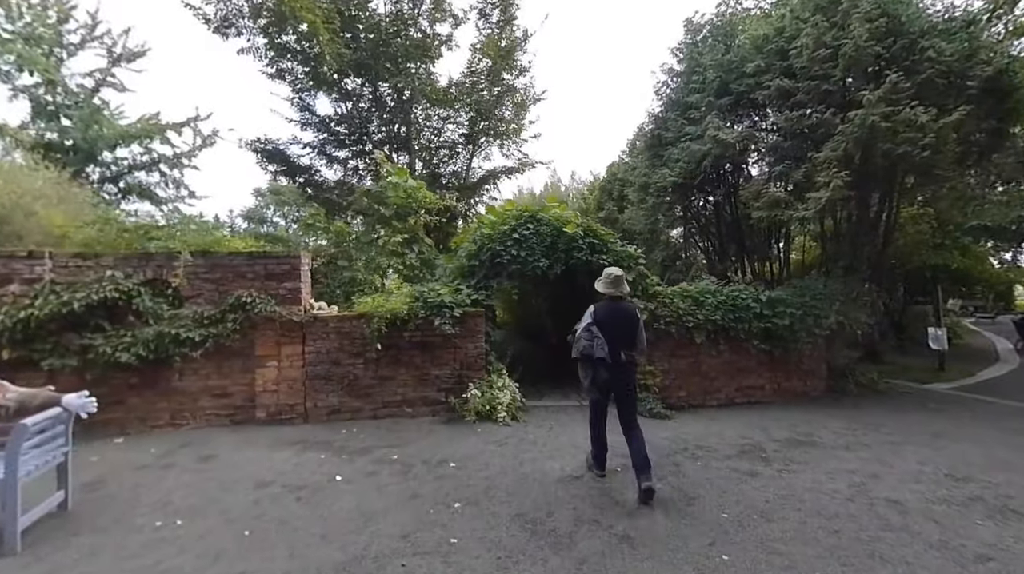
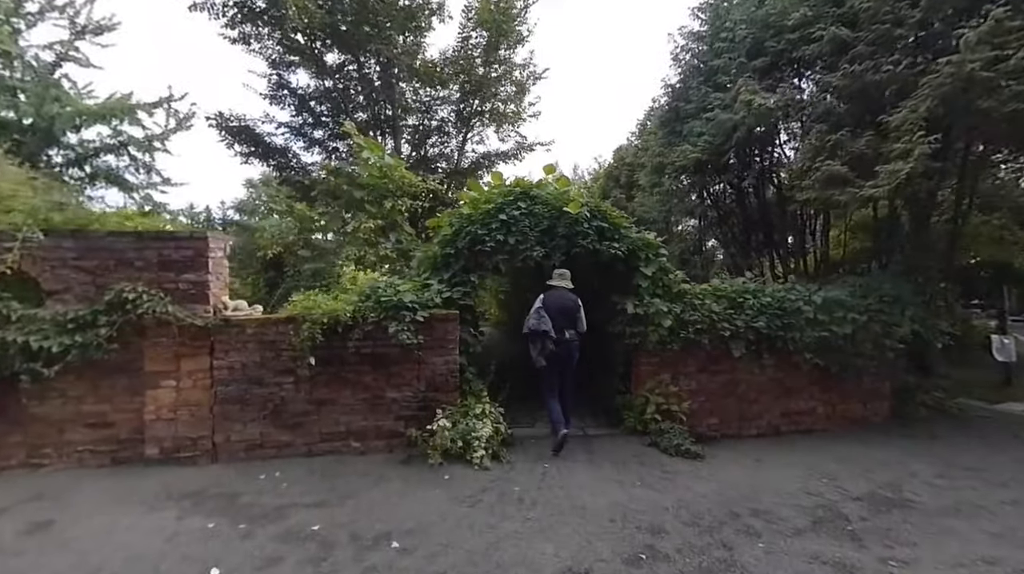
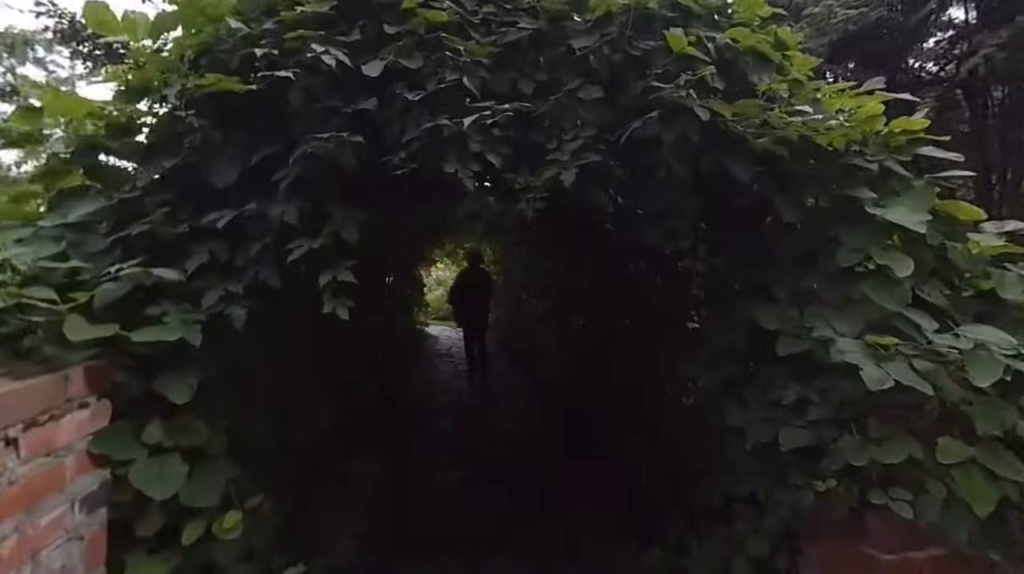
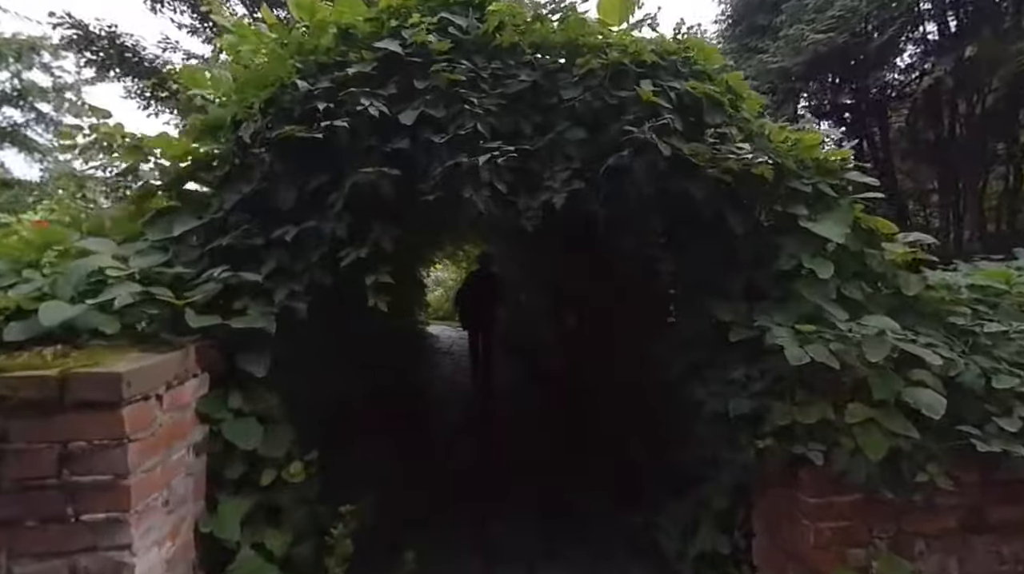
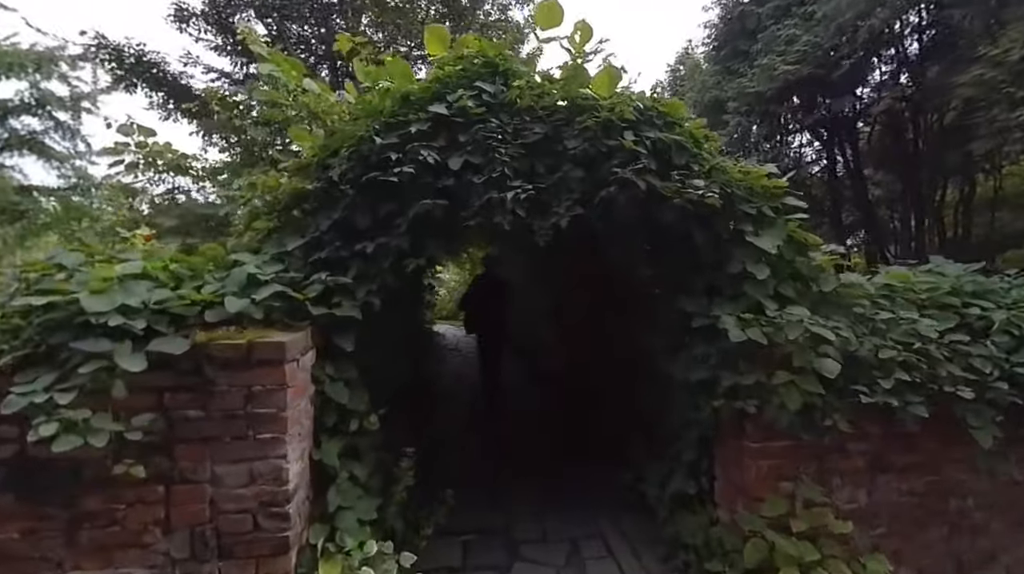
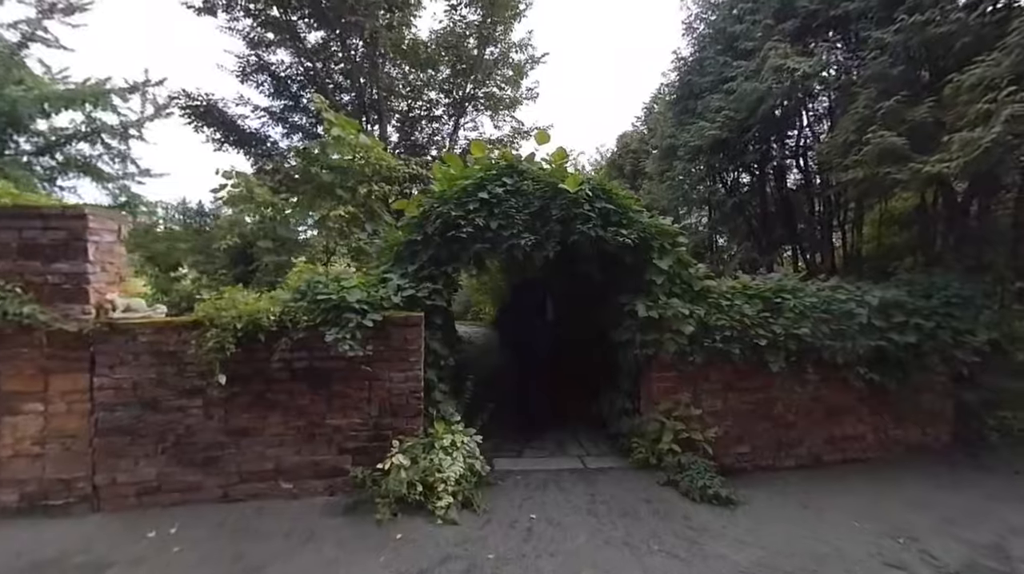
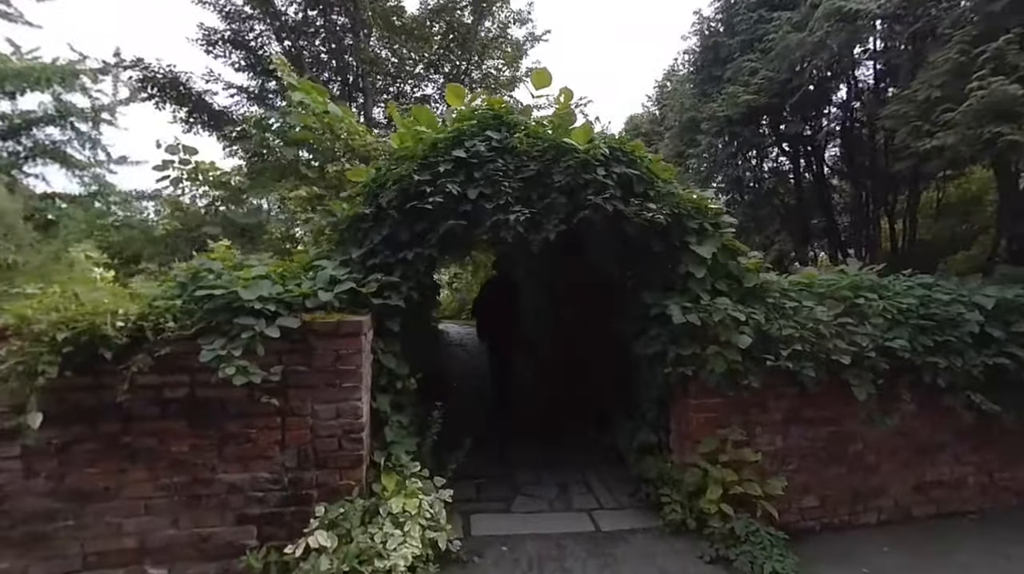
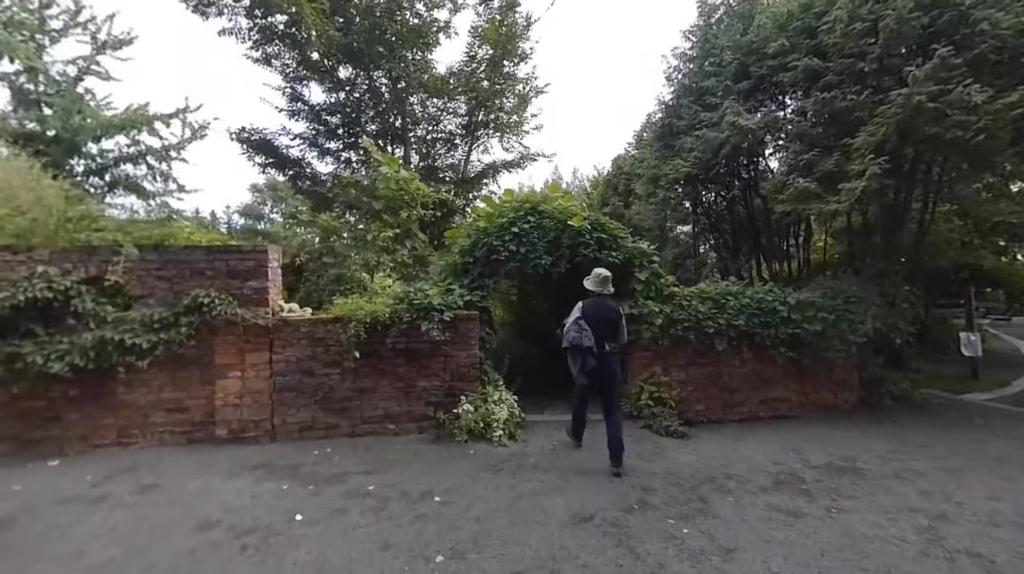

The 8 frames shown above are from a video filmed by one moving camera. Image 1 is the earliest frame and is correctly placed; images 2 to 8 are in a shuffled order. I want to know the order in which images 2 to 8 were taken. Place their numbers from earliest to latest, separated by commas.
8, 2, 6, 7, 5, 4, 3
